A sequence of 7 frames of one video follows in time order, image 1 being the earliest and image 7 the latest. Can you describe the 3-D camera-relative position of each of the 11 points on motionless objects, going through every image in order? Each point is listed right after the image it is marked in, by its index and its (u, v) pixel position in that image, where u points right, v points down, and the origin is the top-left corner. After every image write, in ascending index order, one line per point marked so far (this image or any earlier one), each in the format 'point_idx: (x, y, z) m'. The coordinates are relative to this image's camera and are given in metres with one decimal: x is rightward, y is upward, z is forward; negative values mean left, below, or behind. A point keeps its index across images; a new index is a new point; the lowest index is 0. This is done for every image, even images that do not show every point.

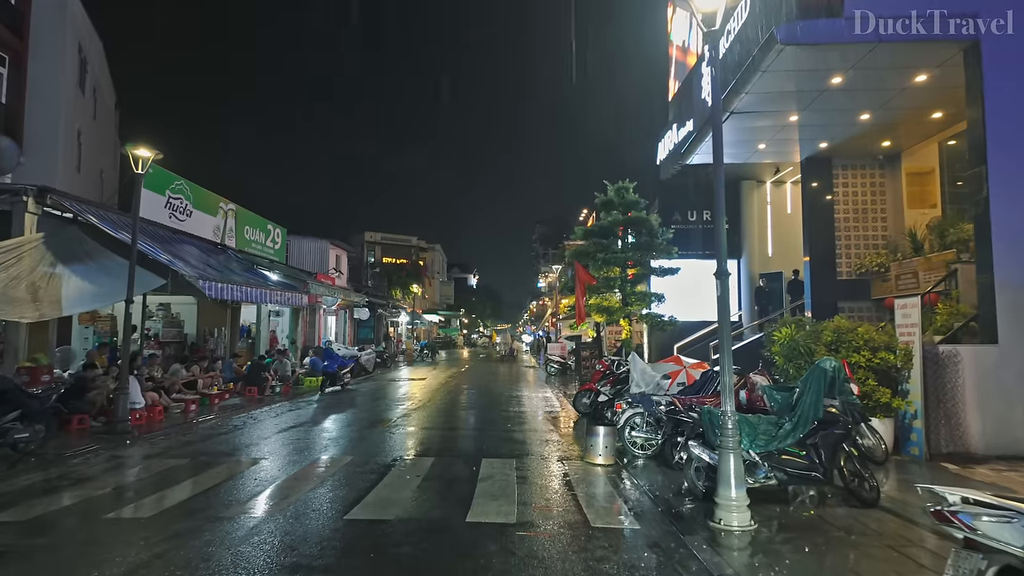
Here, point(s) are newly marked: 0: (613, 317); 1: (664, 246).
0: (+3.0, -0.8, +17.4) m
1: (+4.5, +1.2, +17.3) m
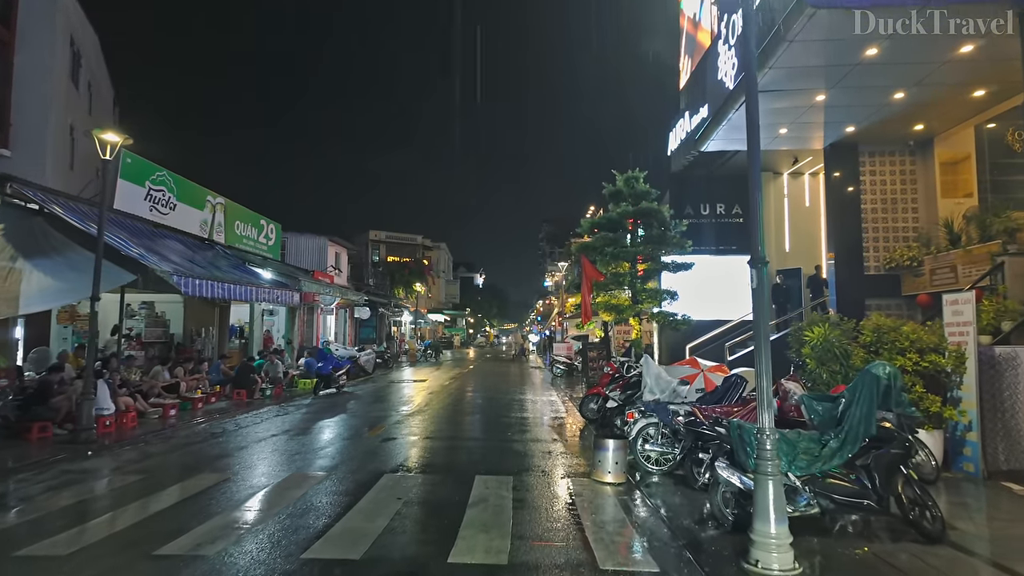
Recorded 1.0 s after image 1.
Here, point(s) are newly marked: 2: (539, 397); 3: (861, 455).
0: (+3.1, -0.8, +16.3) m
1: (+4.6, +1.3, +16.1) m
2: (+0.9, -3.6, +19.1) m
3: (+3.4, -1.6, +5.8) m
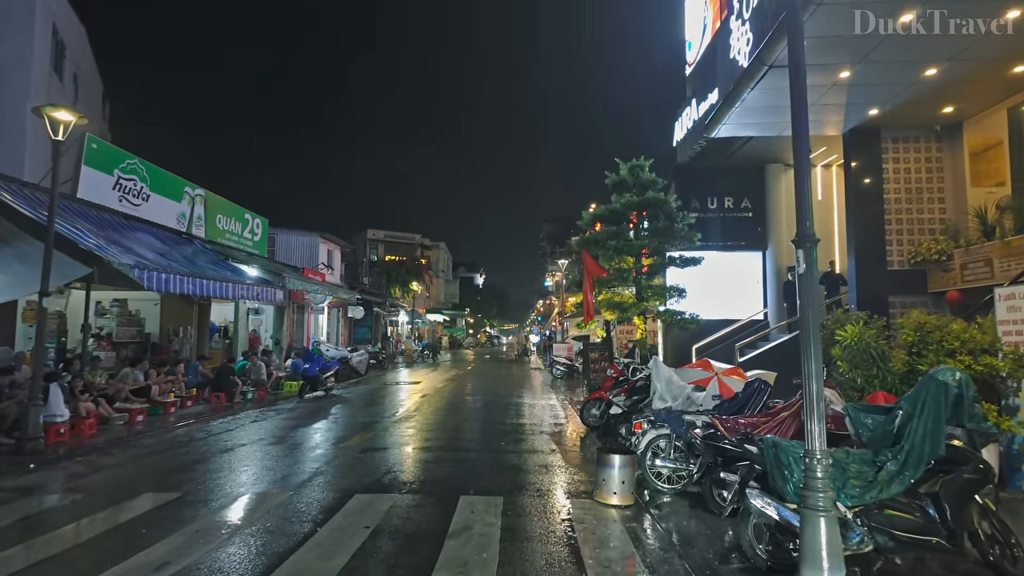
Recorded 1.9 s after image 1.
0: (+3.0, -0.7, +15.3) m
1: (+4.5, +1.4, +15.1) m
2: (+0.8, -3.5, +18.0) m
3: (+3.3, -1.5, +4.7) m
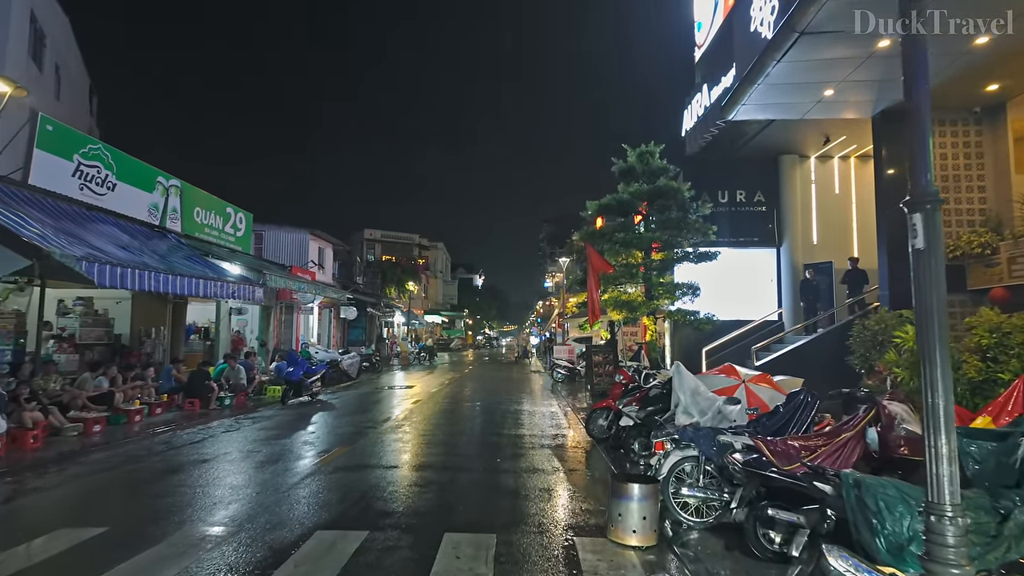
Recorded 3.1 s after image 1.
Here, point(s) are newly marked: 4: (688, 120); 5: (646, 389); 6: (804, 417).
0: (+2.9, -0.6, +14.0) m
1: (+4.4, +1.5, +13.8) m
2: (+0.7, -3.4, +16.8) m
3: (+3.3, -1.5, +3.5) m
4: (+5.9, +5.6, +19.7) m
5: (+2.1, -1.6, +9.3) m
6: (+3.1, -1.3, +6.2) m
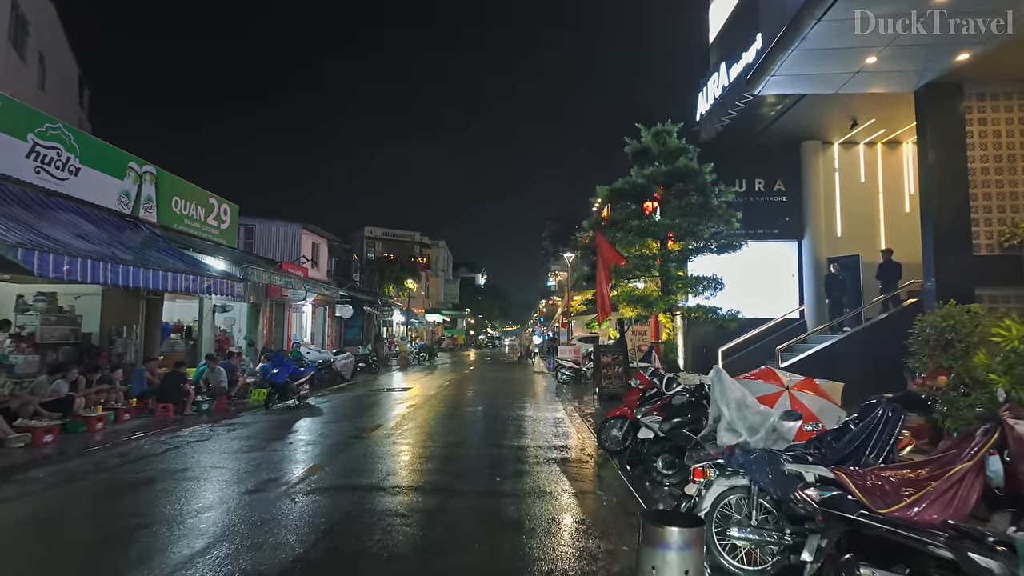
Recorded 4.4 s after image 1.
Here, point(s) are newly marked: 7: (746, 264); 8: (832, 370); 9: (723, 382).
0: (+3.0, -0.5, +12.7) m
1: (+4.5, +1.6, +12.5) m
2: (+0.8, -3.3, +15.5) m
3: (+3.3, -1.3, +2.1) m
4: (+6.0, +5.8, +18.4) m
5: (+2.2, -1.5, +8.0) m
6: (+3.1, -1.2, +4.9) m
7: (+7.7, +0.8, +19.3) m
8: (+7.6, -2.0, +13.9) m
9: (+2.0, -0.9, +5.5) m
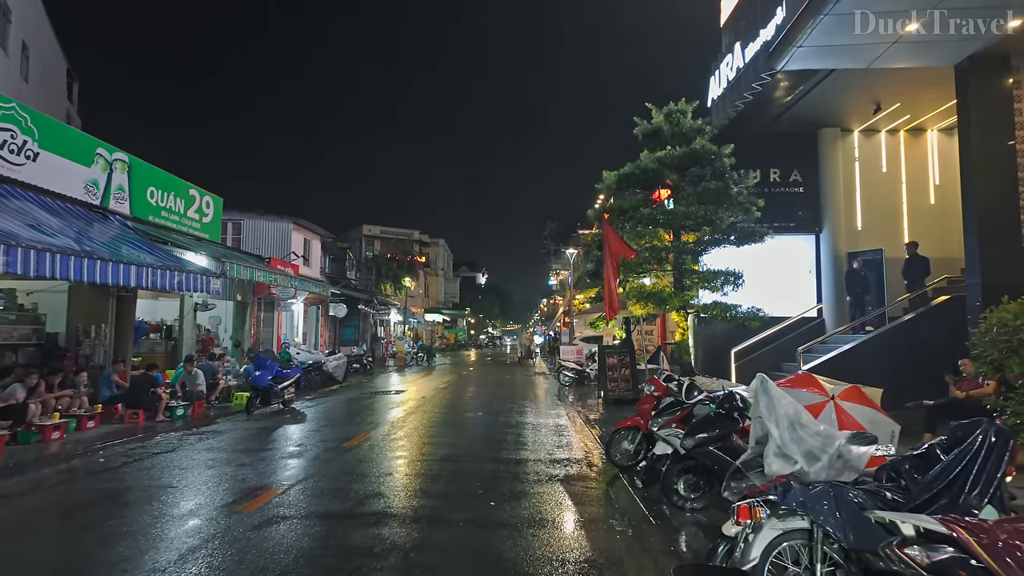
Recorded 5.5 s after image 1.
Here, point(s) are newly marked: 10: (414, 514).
0: (+3.0, -0.4, +11.6) m
1: (+4.4, +1.7, +11.4) m
2: (+0.8, -3.2, +14.4) m
3: (+3.2, -1.2, +1.0) m
4: (+6.0, +5.9, +17.3) m
5: (+2.1, -1.4, +6.9) m
6: (+3.0, -1.1, +3.8) m
7: (+7.7, +0.9, +18.2) m
8: (+7.5, -1.9, +12.8) m
9: (+1.9, -0.8, +4.4) m
10: (-1.2, -2.5, +6.4) m
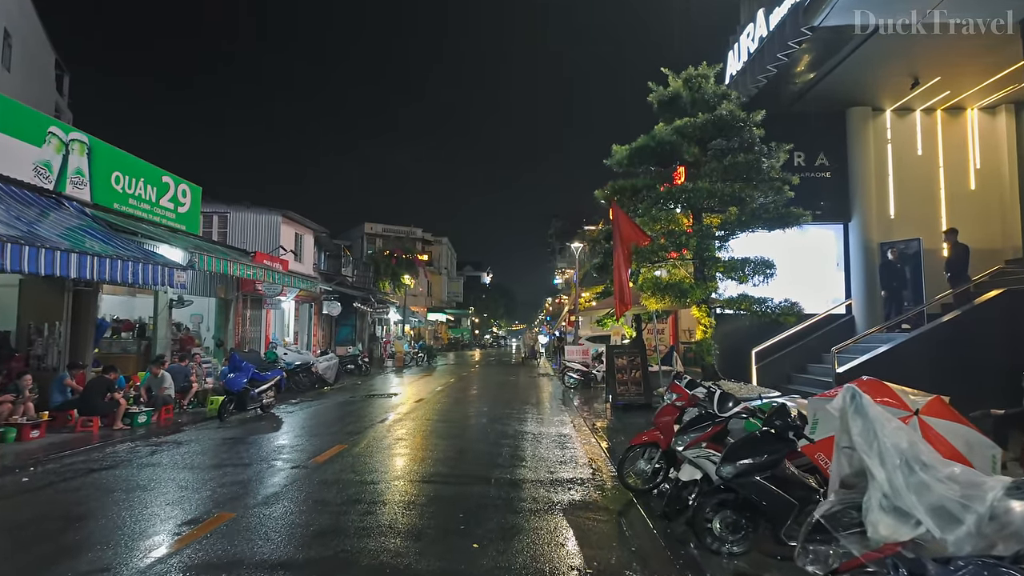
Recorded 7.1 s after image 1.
0: (+2.9, -0.2, +10.1) m
1: (+4.4, +1.8, +9.9) m
2: (+0.7, -3.0, +13.0) m
3: (+3.1, -1.1, -0.4) m
4: (+6.0, +6.0, +15.8) m
5: (+2.0, -1.2, +5.5) m
6: (+2.9, -1.0, +2.3) m
7: (+7.7, +1.0, +16.7) m
8: (+7.5, -1.7, +11.3) m
9: (+1.8, -0.6, +3.0) m
10: (-1.3, -2.4, +5.0) m
